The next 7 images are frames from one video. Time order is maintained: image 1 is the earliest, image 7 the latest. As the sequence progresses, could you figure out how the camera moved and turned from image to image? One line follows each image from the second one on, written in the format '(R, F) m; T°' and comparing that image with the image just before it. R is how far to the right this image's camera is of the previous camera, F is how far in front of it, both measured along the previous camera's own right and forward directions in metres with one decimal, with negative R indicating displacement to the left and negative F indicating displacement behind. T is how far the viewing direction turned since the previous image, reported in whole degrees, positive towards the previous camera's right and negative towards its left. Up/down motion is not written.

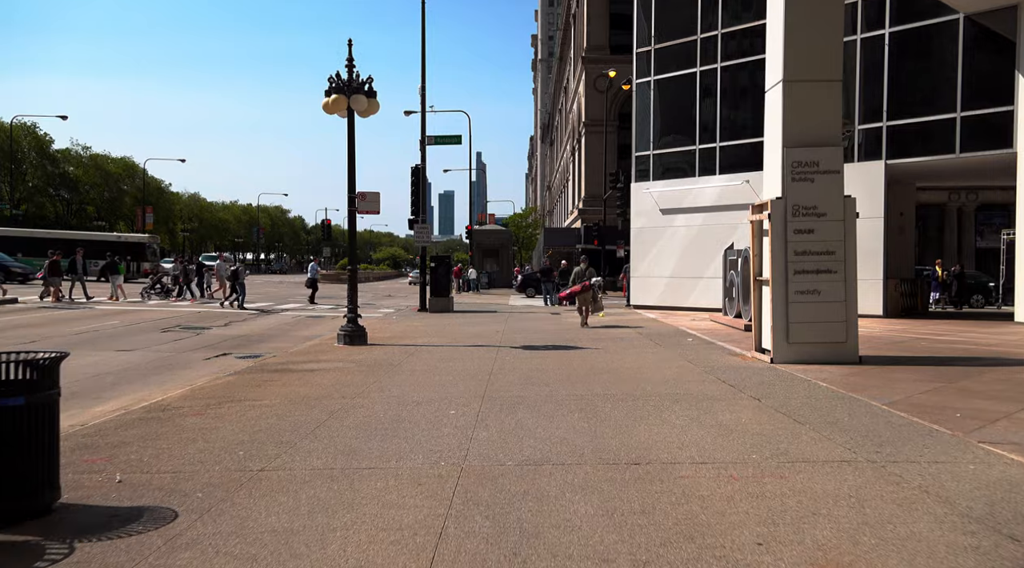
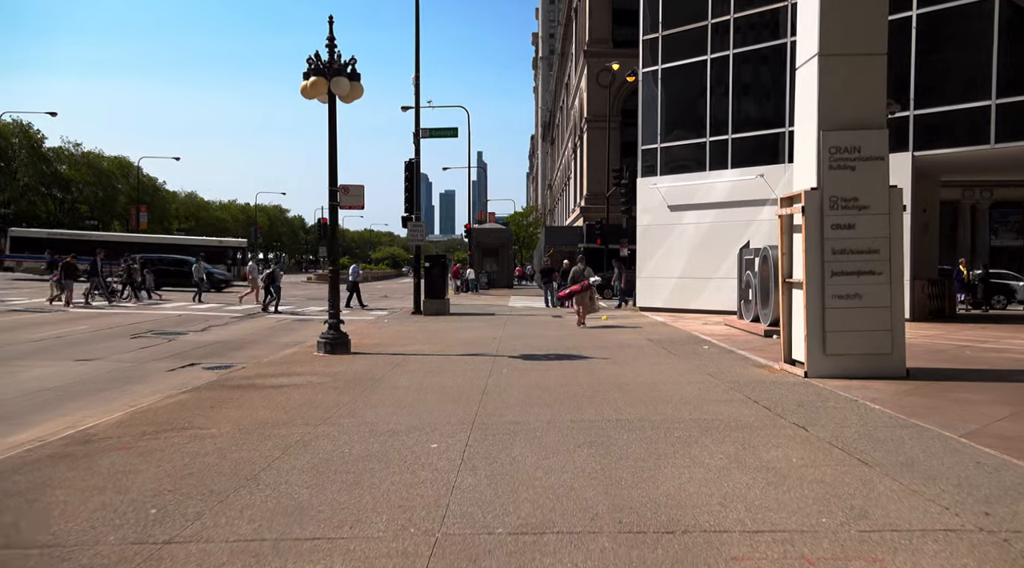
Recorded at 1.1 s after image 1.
(+0.1, +1.4) m; 0°
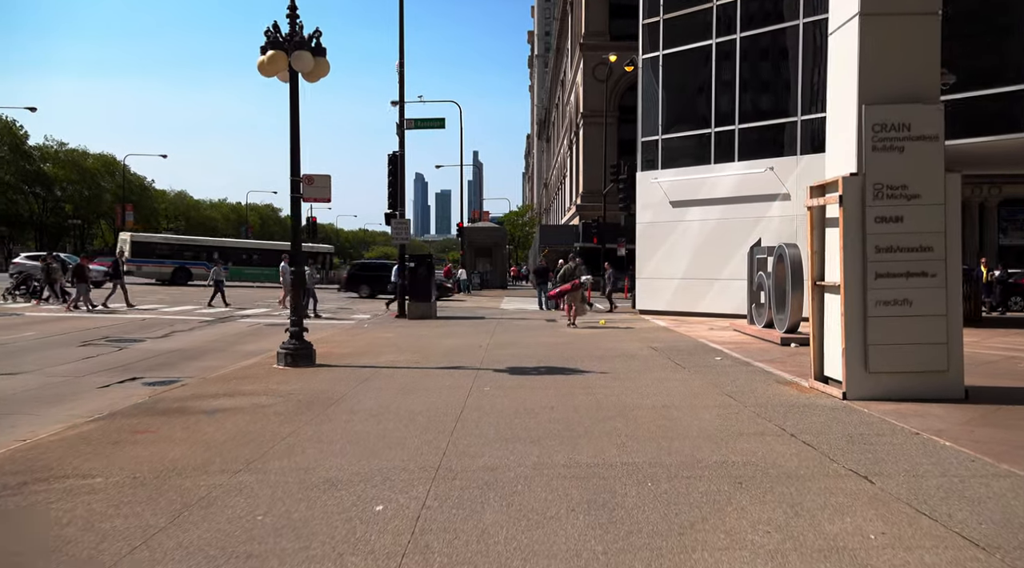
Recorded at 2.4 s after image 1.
(+0.2, +1.6) m; 0°
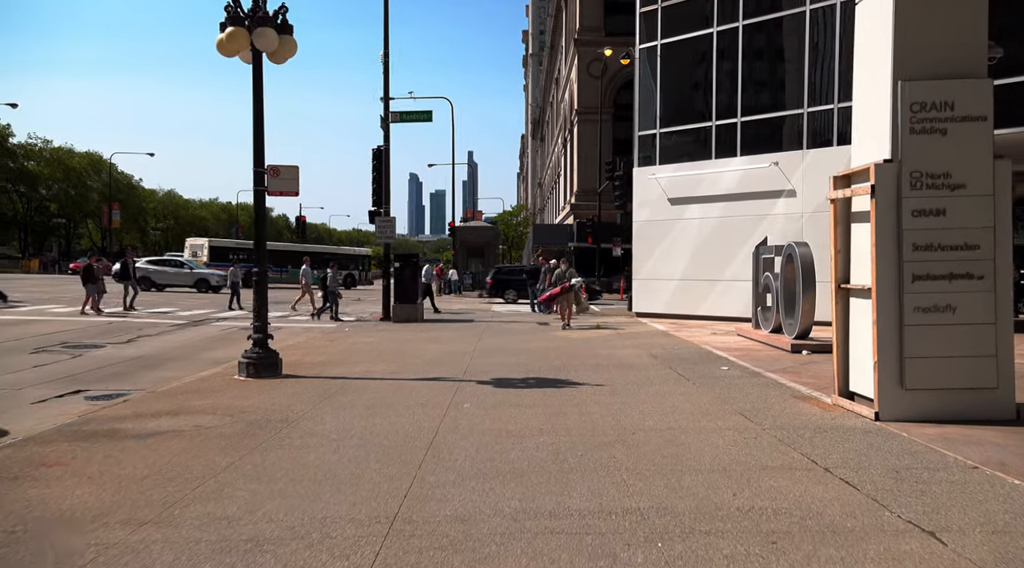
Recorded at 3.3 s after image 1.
(+0.1, +1.1) m; 0°
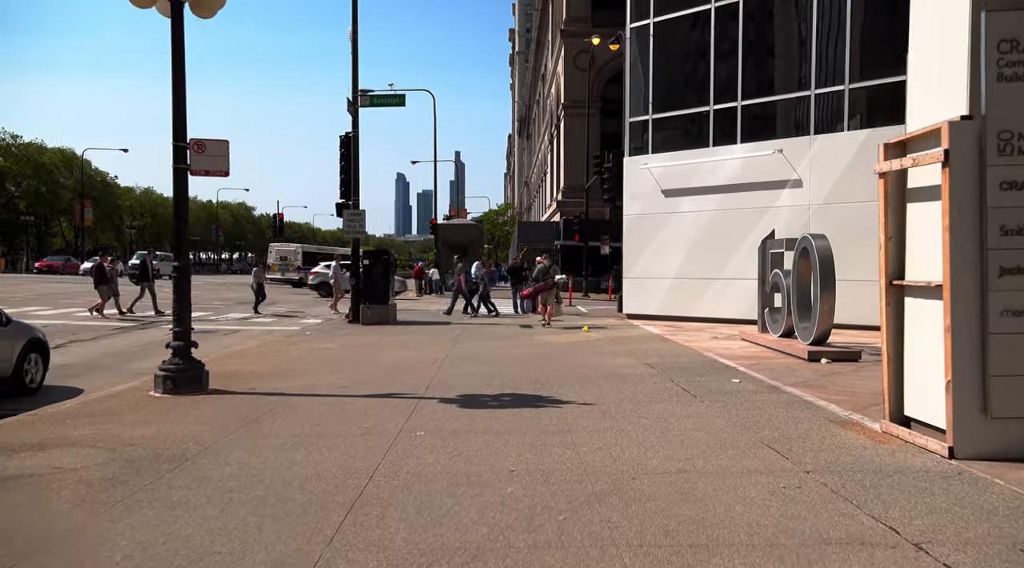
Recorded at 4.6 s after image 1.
(+0.2, +1.8) m; +1°
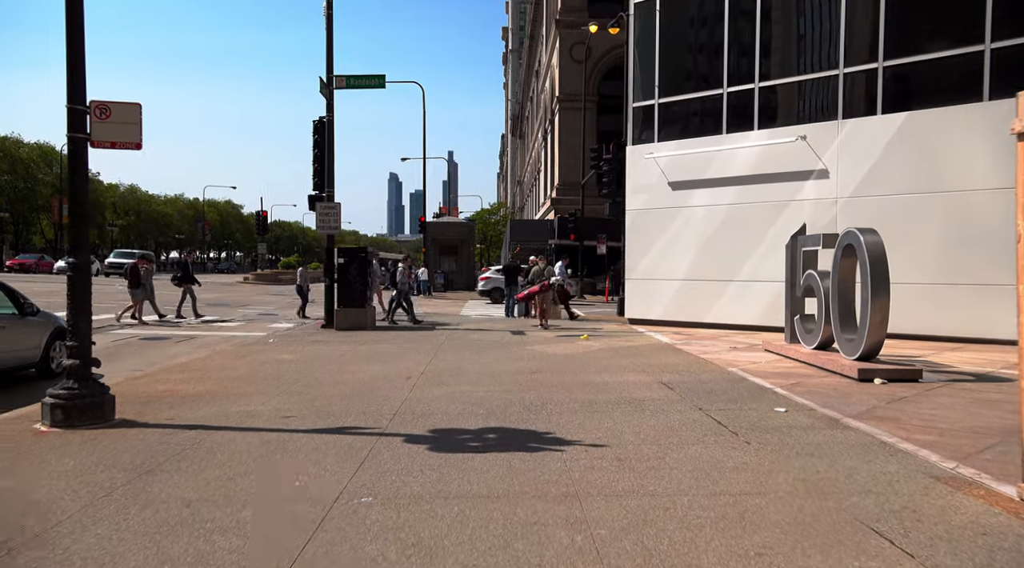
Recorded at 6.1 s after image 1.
(0.0, +1.9) m; +1°
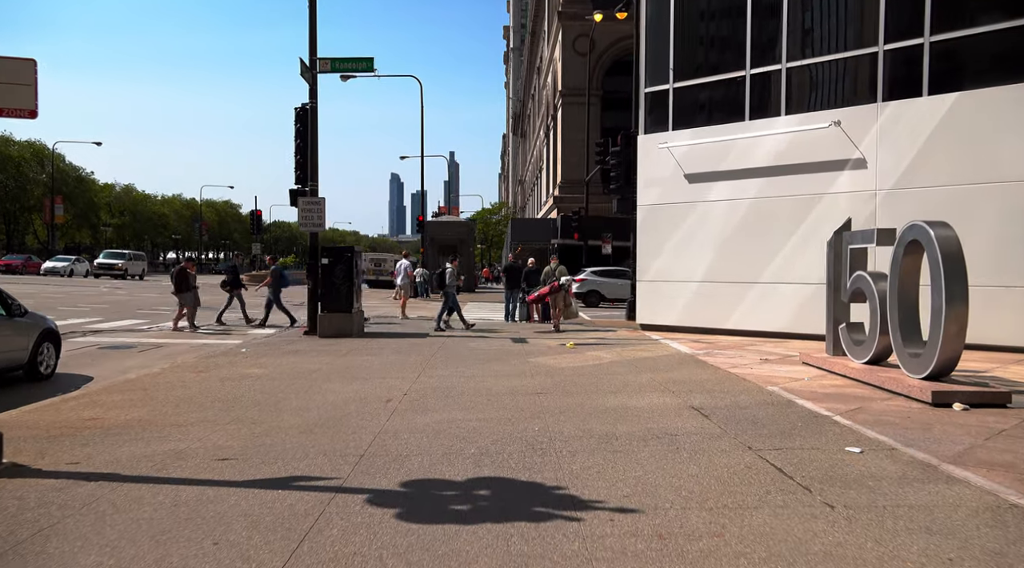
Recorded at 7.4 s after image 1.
(0.0, +1.6) m; 0°
